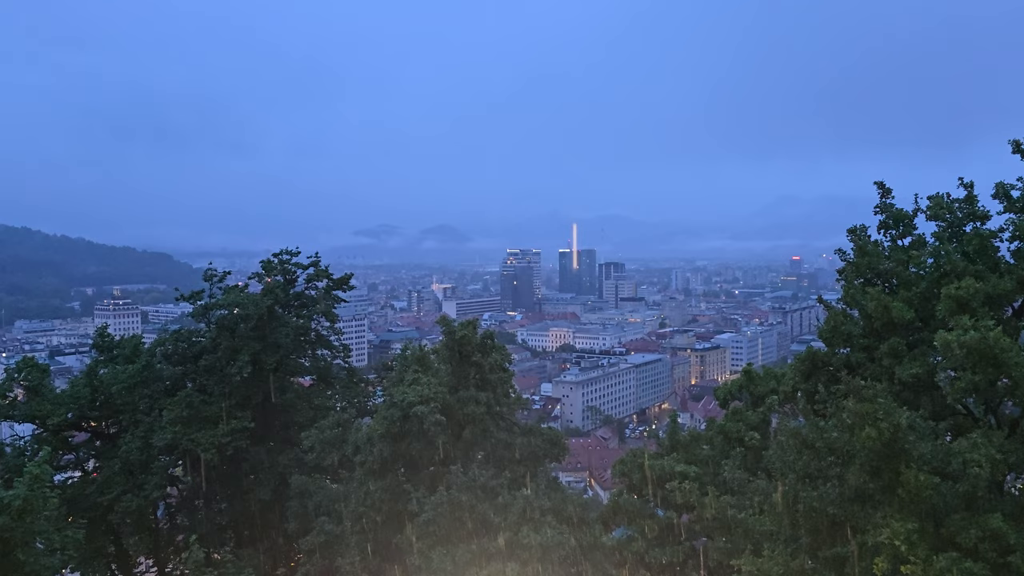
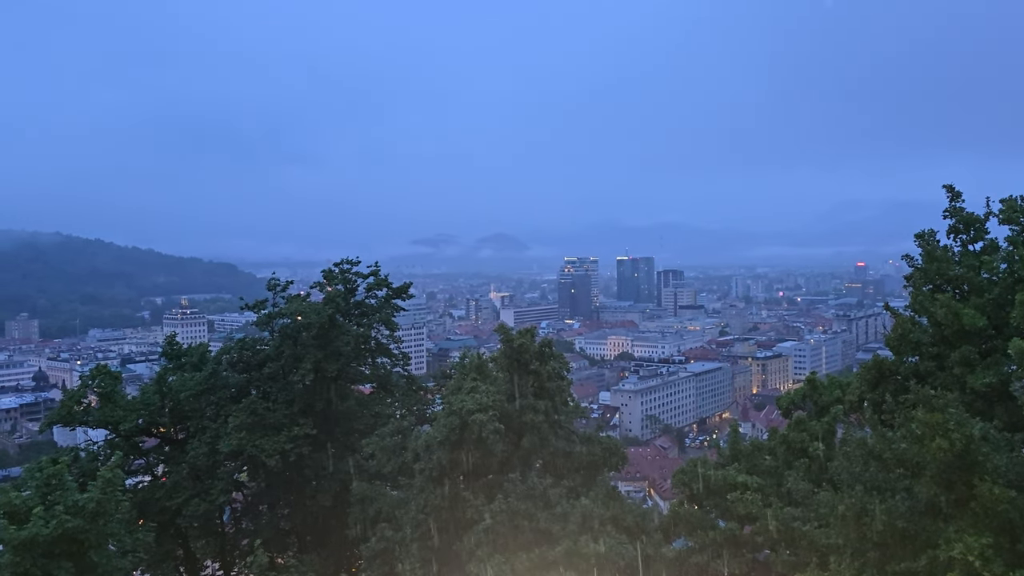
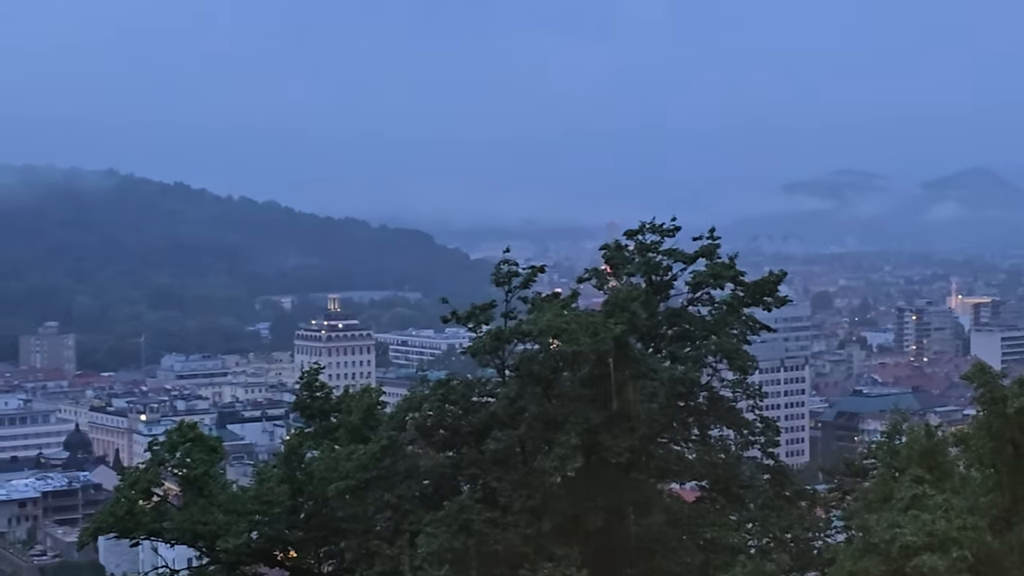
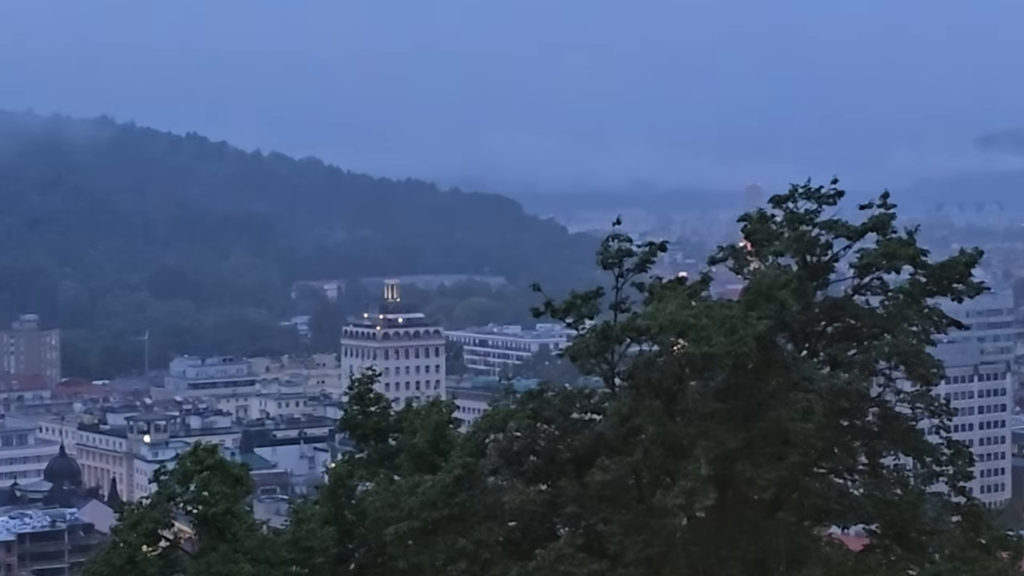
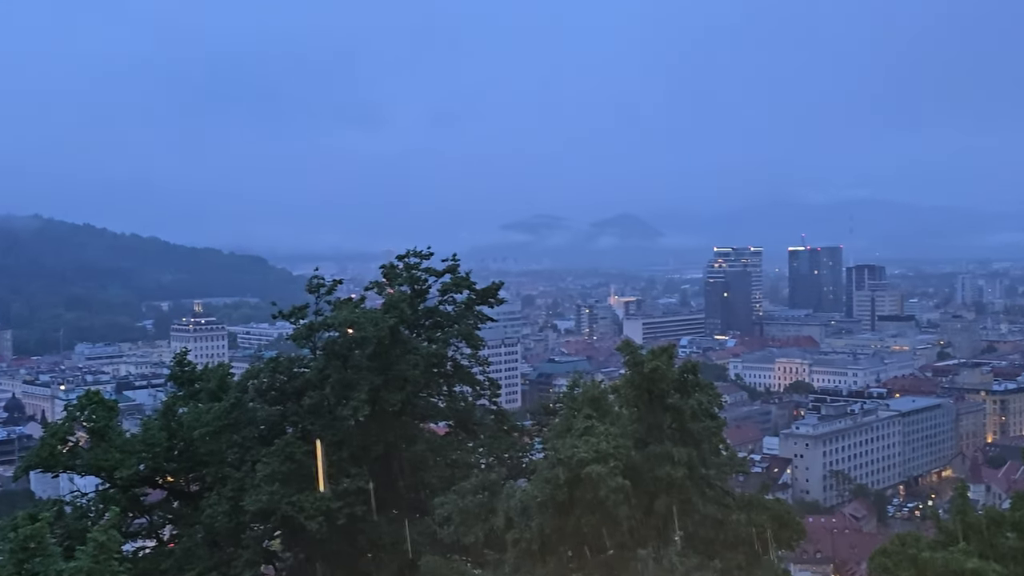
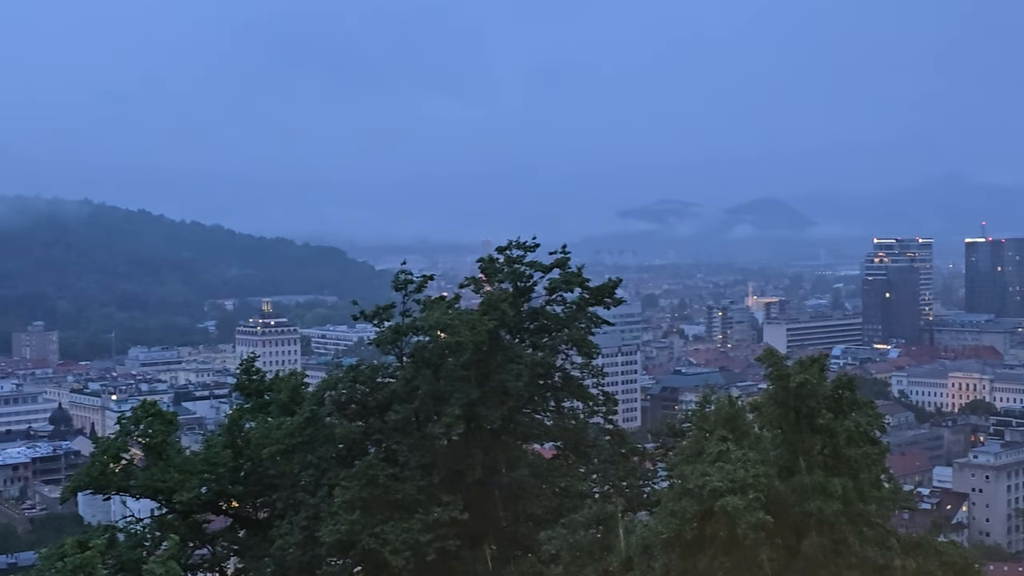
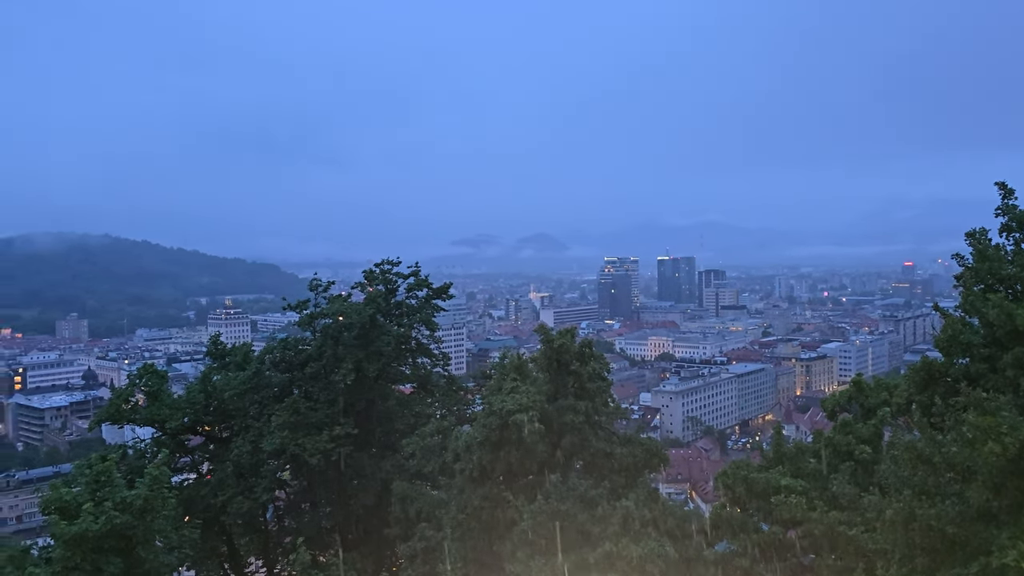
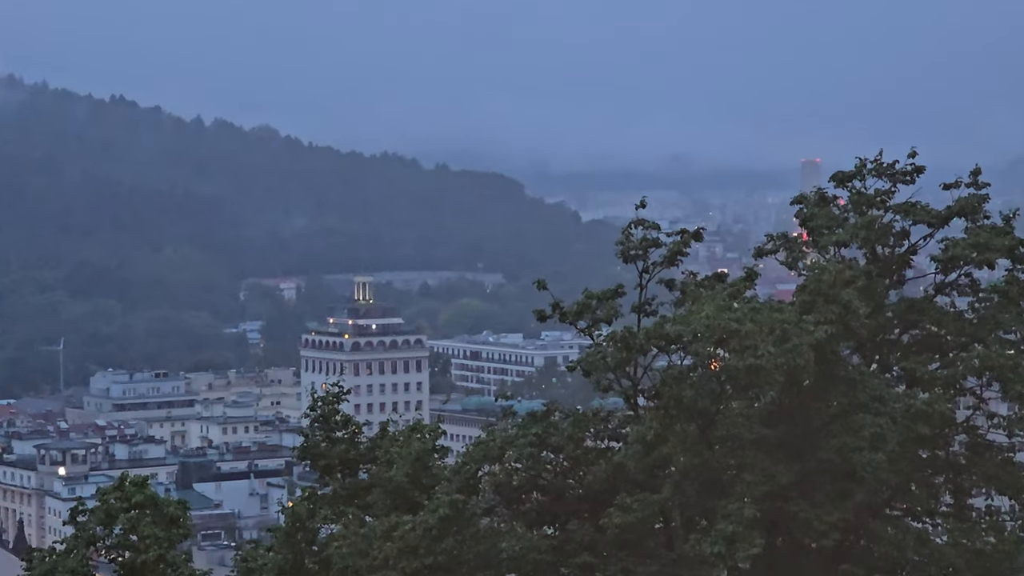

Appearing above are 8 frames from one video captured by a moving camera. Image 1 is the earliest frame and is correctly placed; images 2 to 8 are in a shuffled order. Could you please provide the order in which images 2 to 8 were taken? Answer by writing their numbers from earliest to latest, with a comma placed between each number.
2, 7, 5, 6, 3, 4, 8
